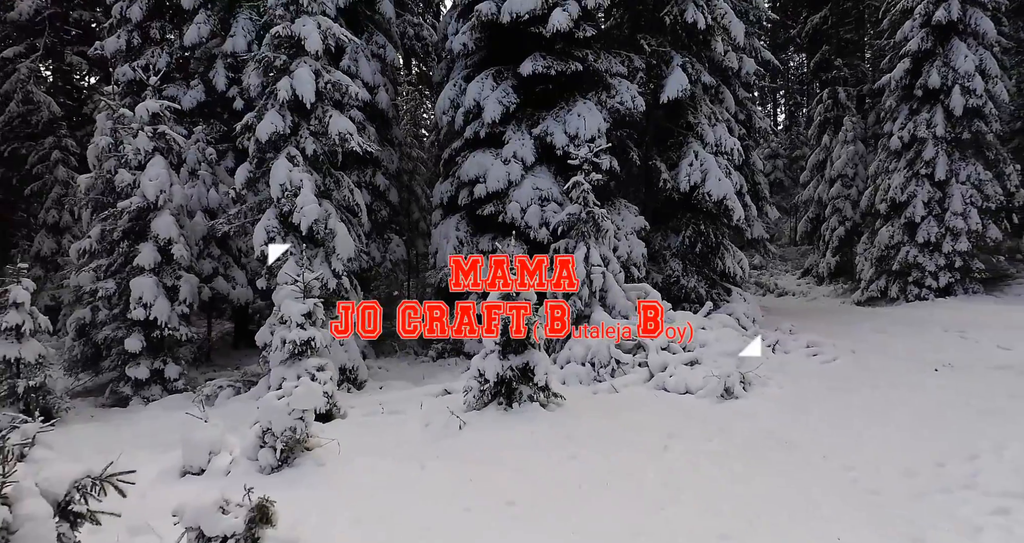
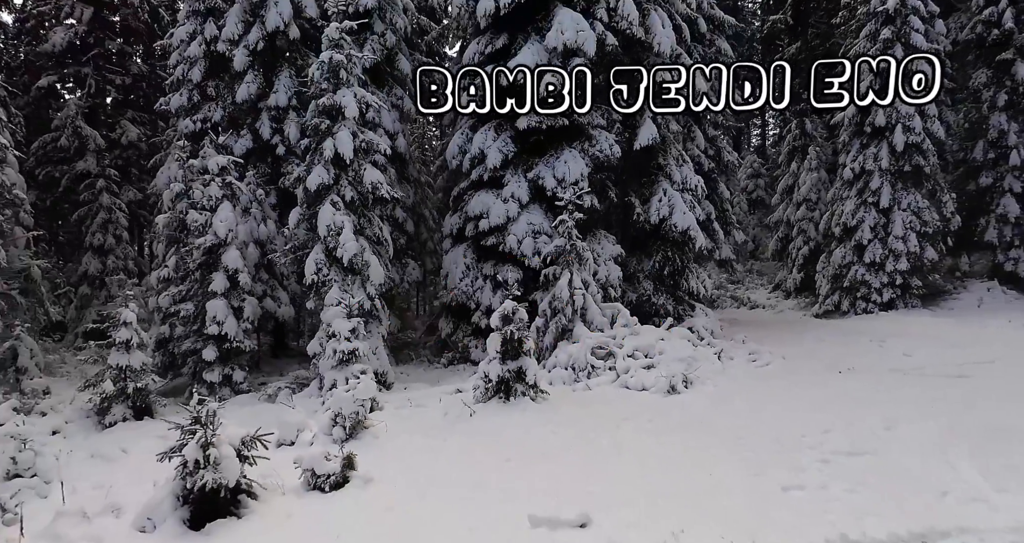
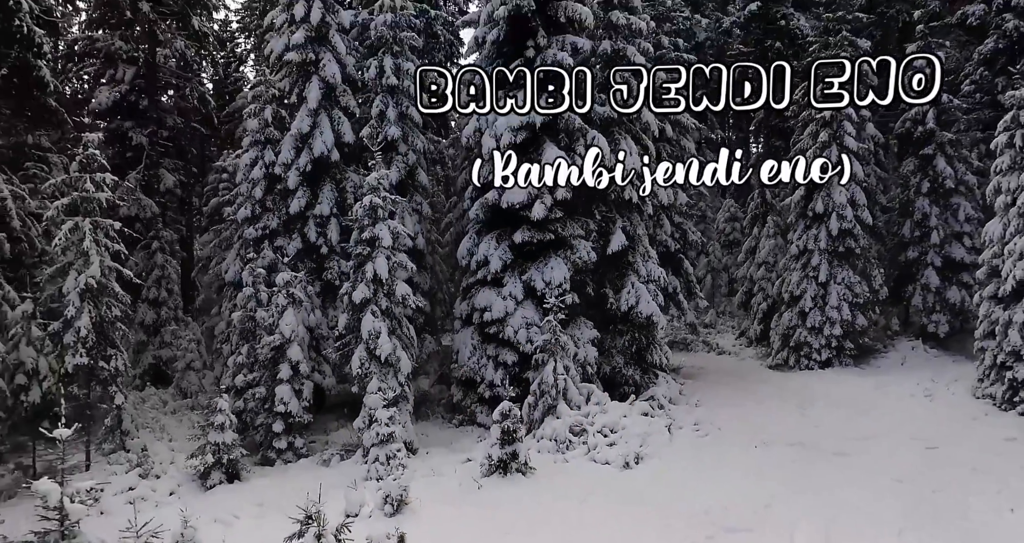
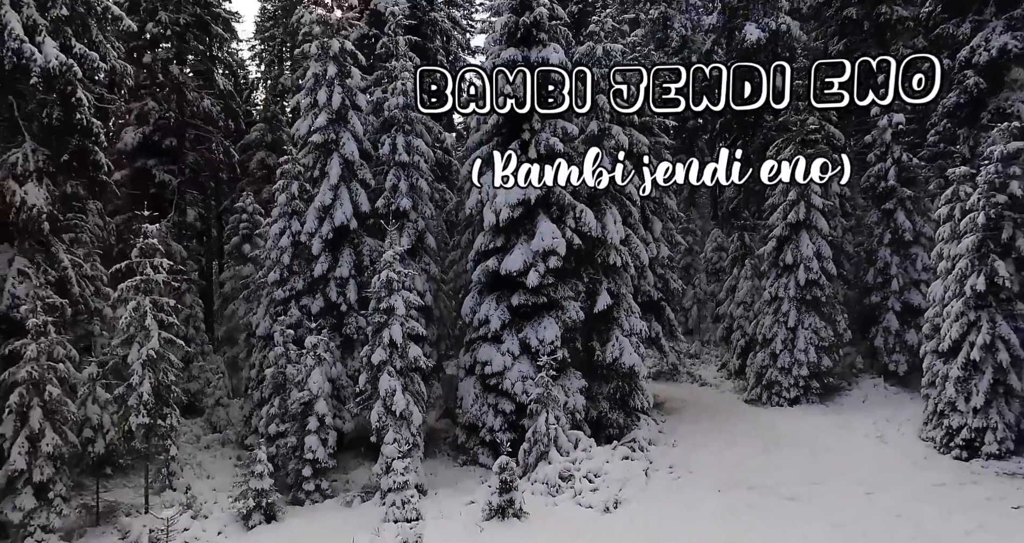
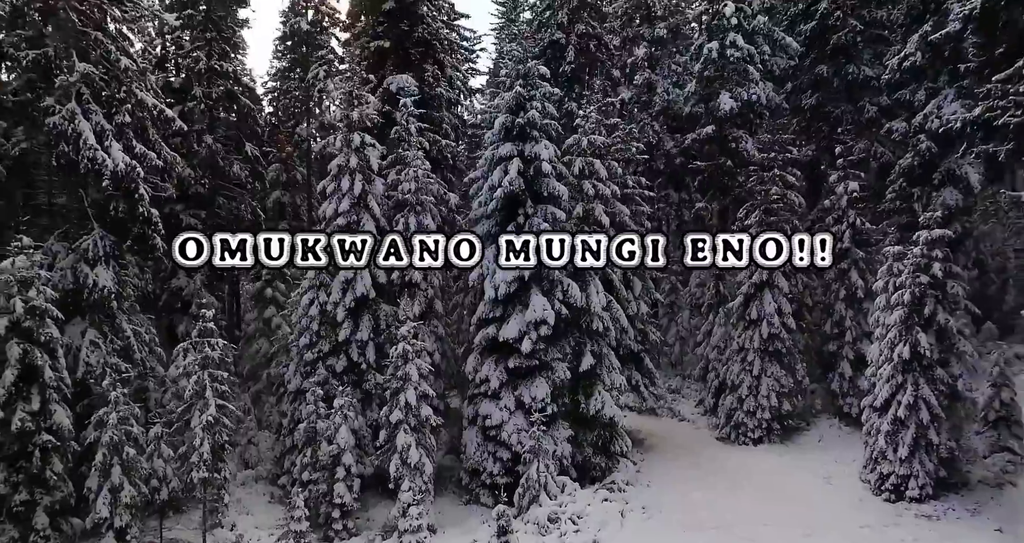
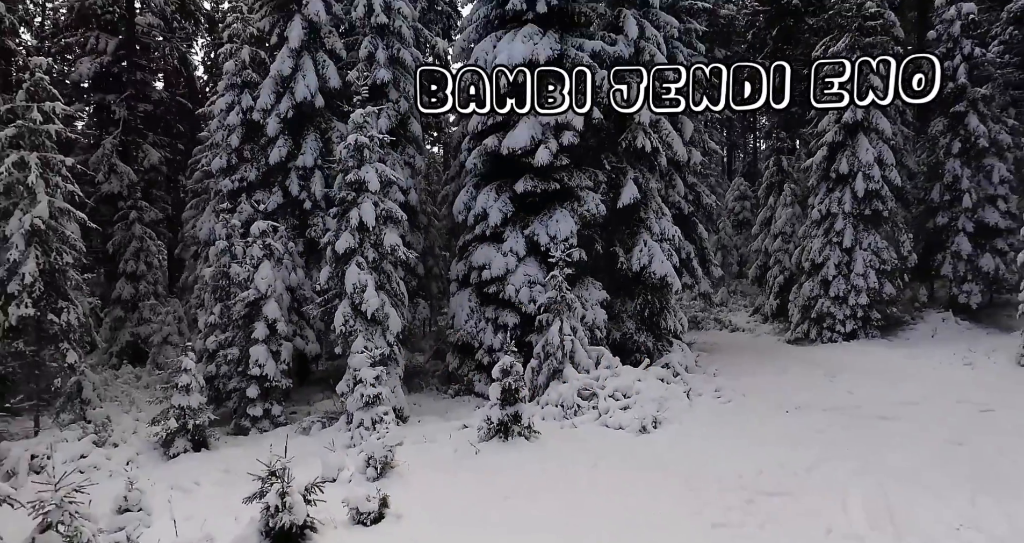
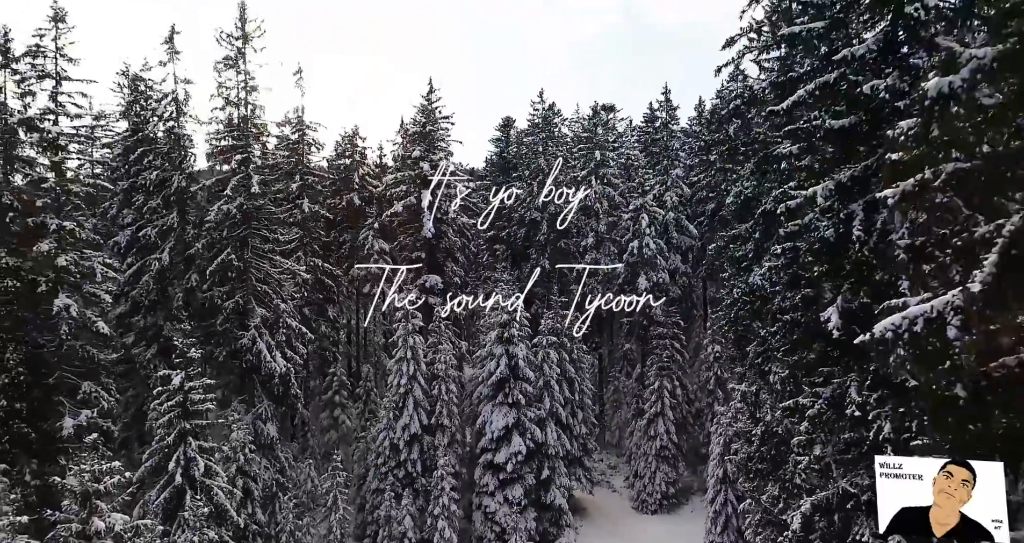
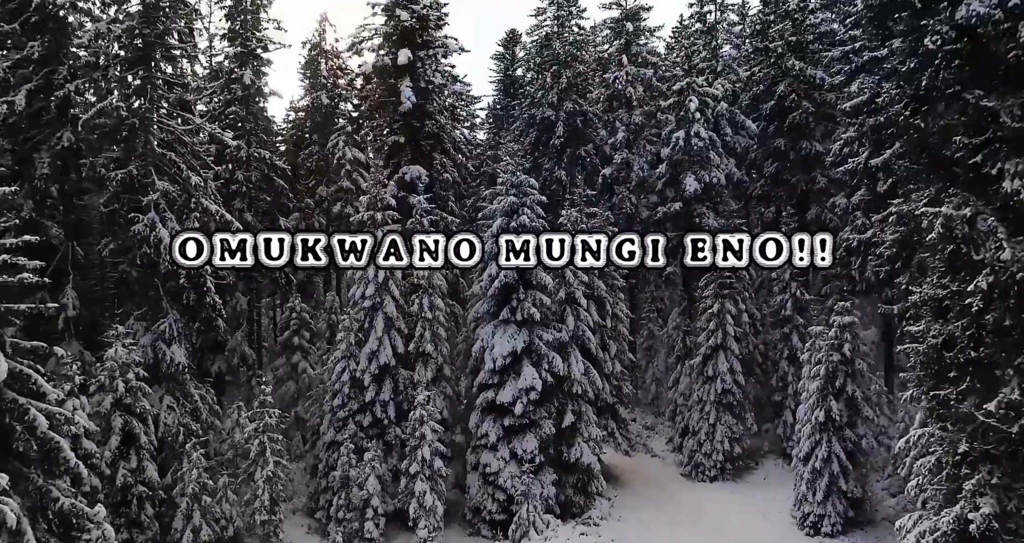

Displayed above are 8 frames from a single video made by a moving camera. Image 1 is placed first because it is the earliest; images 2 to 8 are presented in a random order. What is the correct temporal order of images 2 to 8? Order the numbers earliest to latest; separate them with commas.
2, 6, 3, 4, 5, 8, 7
